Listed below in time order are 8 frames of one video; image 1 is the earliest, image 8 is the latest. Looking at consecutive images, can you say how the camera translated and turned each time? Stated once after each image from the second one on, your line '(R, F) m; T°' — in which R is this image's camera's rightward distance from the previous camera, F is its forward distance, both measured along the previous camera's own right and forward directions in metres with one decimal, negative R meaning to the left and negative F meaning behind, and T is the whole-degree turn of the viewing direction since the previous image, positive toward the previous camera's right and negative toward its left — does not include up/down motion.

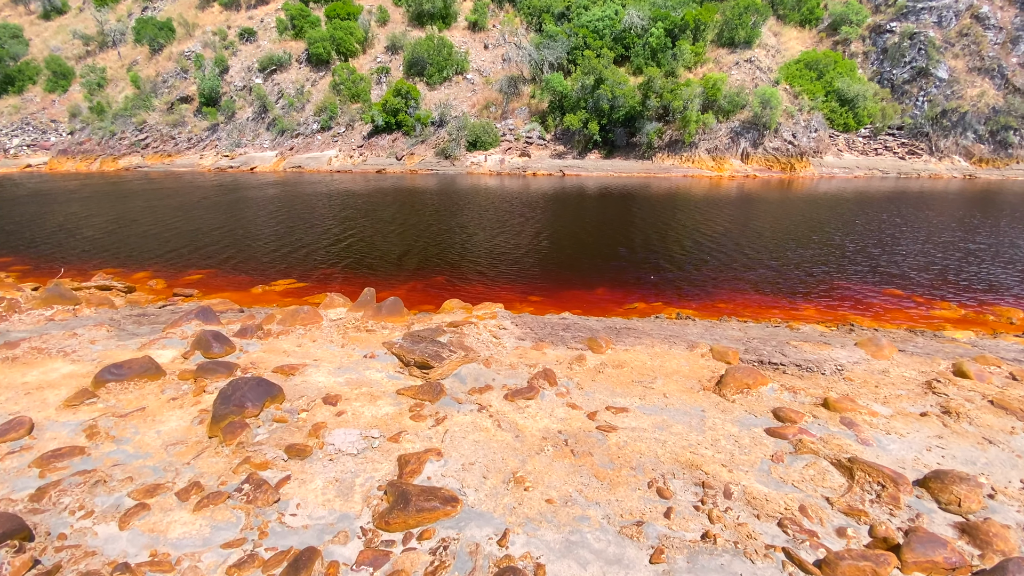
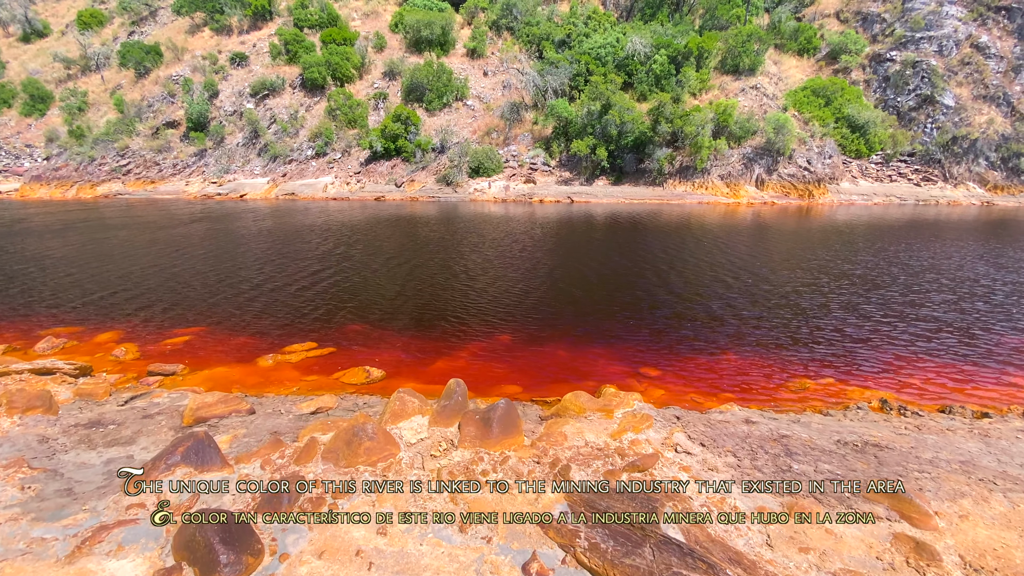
(-2.9, +4.1) m; +2°
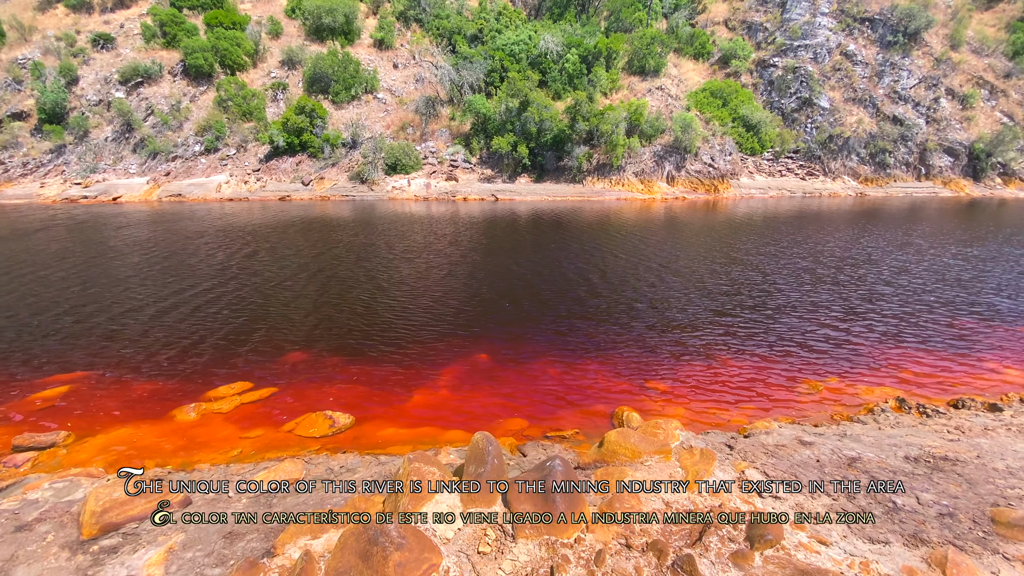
(-1.5, +1.8) m; +10°
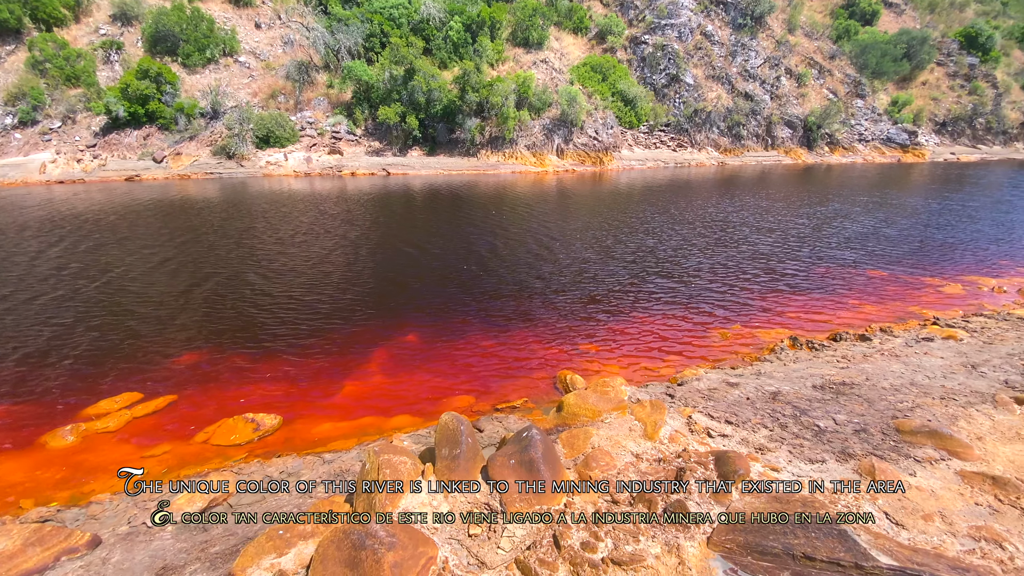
(-0.7, +0.4) m; +12°
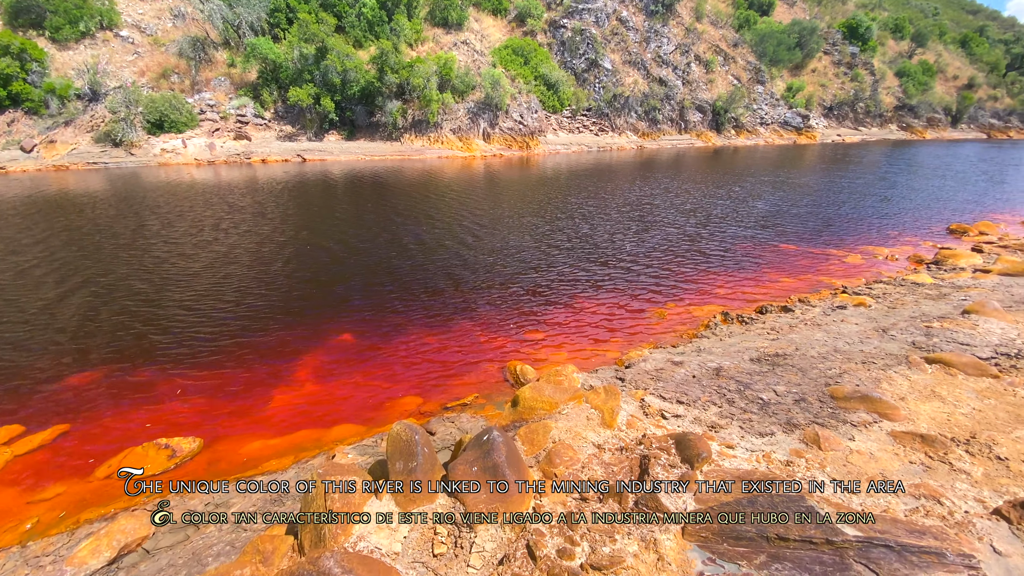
(-0.2, +0.4) m; +8°
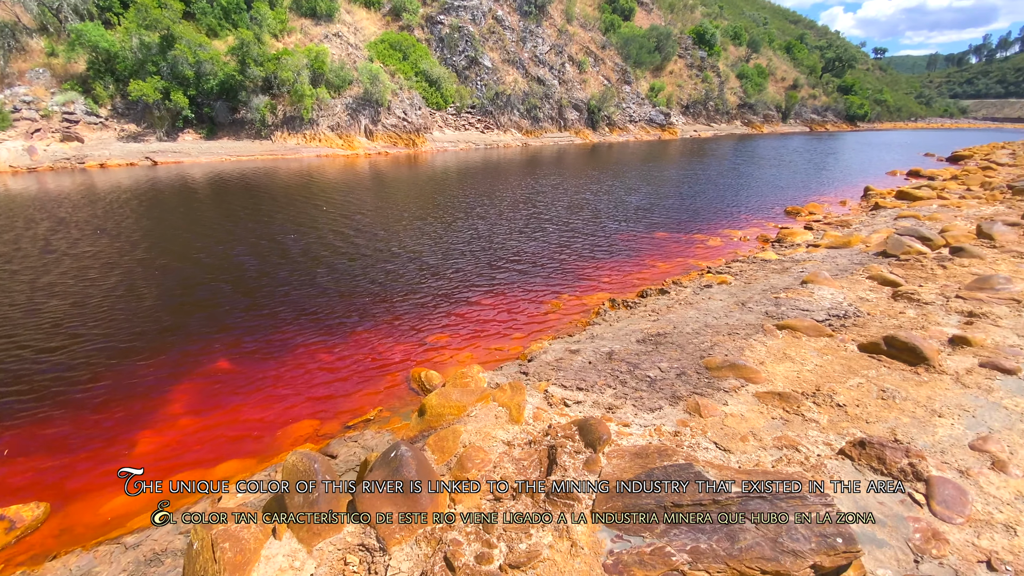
(0.0, 0.0) m; +12°
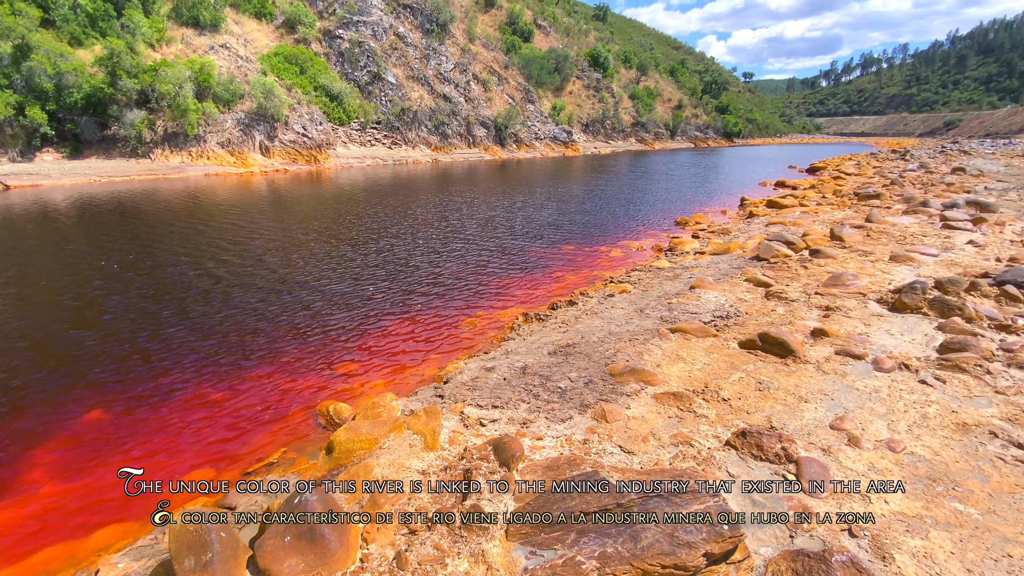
(+0.1, -0.1) m; +10°
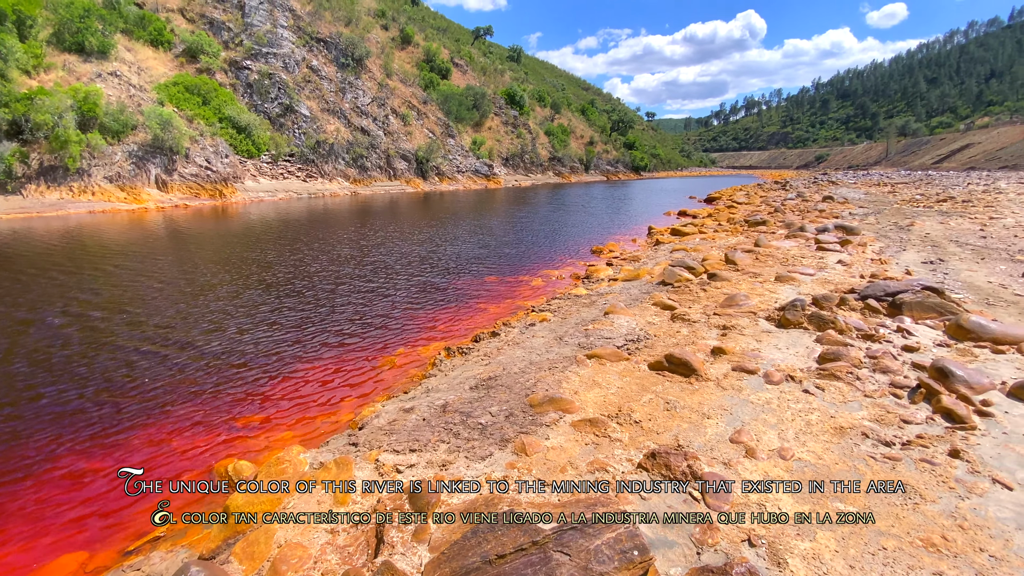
(+0.2, 0.0) m; +9°
